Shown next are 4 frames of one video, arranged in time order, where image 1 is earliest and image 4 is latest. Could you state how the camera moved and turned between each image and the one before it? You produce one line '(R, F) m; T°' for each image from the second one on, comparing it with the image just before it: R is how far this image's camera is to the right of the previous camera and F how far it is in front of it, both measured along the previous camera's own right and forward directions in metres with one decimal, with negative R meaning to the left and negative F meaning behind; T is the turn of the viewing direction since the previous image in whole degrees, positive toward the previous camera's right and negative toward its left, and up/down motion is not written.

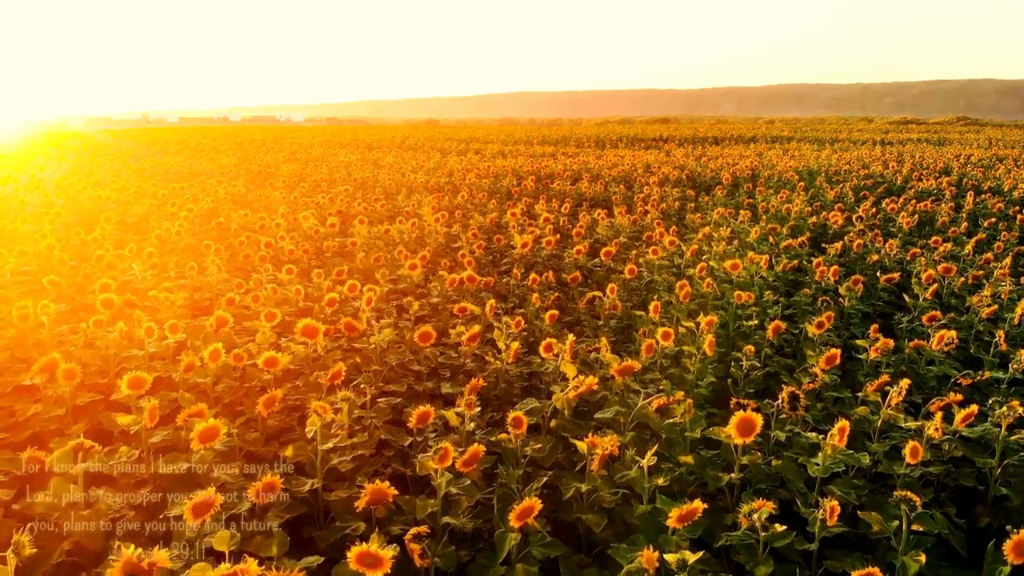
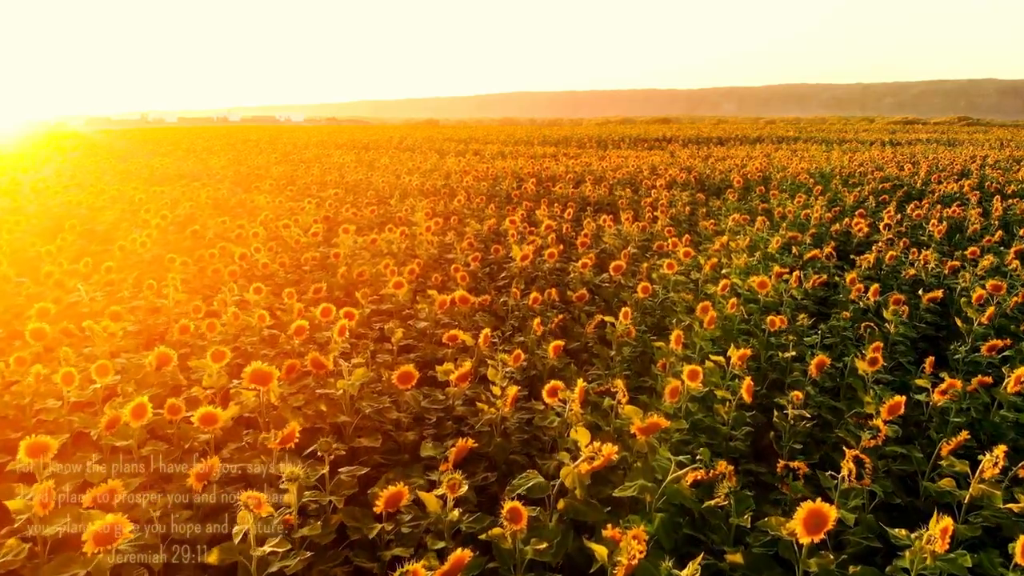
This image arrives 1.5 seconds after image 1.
(0.0, +0.8) m; 0°
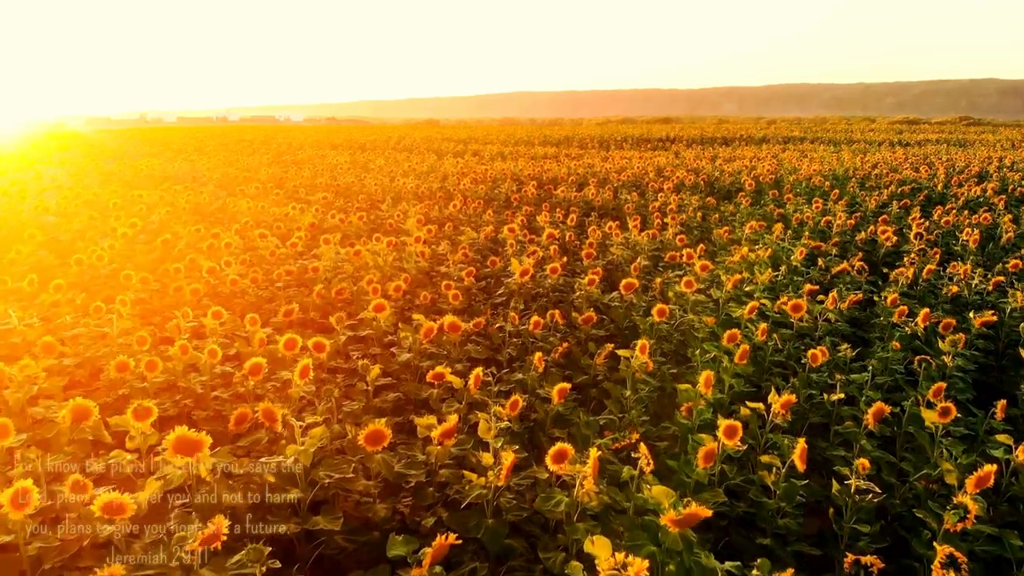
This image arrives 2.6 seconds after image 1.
(0.0, +0.7) m; 0°
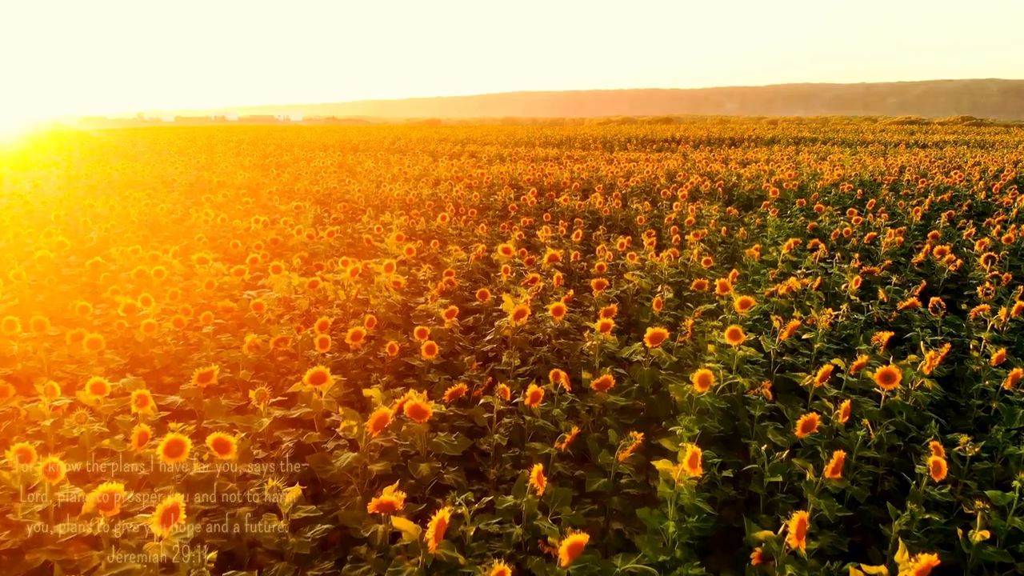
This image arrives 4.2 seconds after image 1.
(+0.1, +1.3) m; 0°
